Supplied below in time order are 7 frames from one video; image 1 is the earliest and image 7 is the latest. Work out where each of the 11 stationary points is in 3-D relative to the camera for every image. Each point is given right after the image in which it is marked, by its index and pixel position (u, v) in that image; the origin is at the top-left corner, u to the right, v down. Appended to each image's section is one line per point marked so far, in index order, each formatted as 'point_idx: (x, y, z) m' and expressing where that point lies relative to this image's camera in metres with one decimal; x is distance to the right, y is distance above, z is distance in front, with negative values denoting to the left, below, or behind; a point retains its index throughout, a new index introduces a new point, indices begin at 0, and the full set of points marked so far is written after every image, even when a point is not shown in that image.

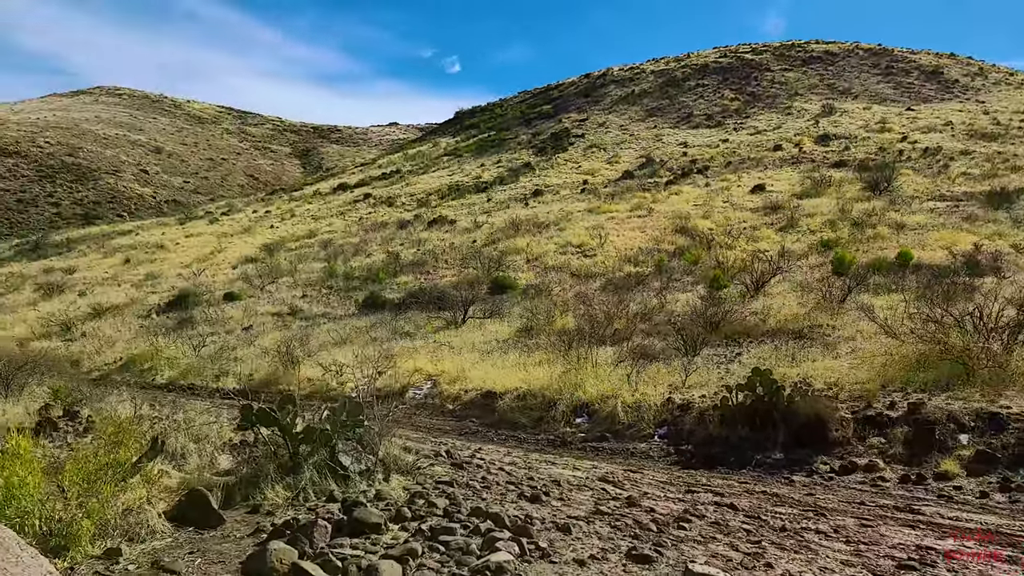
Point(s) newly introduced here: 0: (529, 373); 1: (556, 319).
0: (+0.3, -1.1, +8.0) m
1: (+1.0, -0.7, +13.1) m
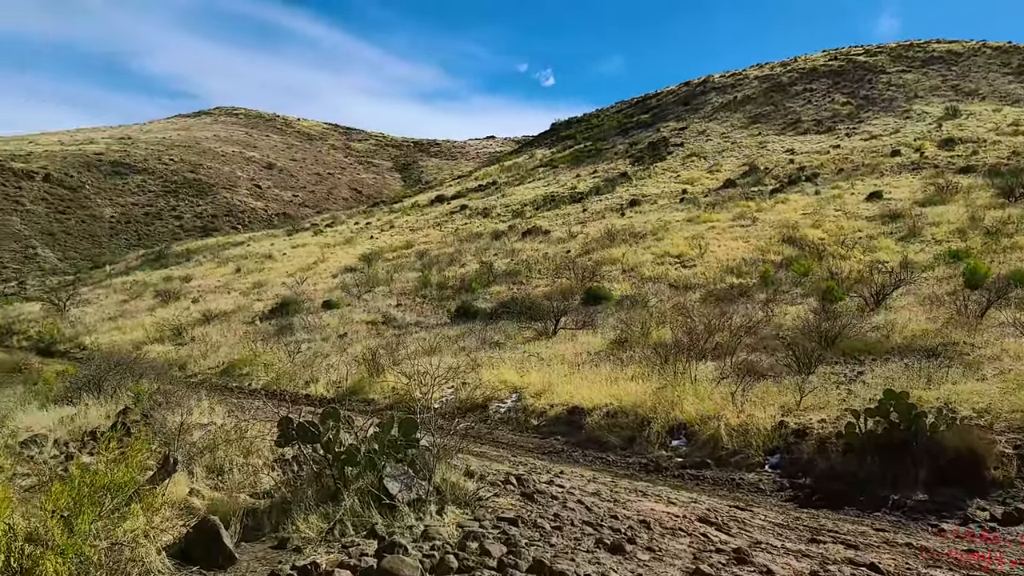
0: (+1.3, -1.2, +7.4) m
1: (+2.8, -0.9, +12.3) m
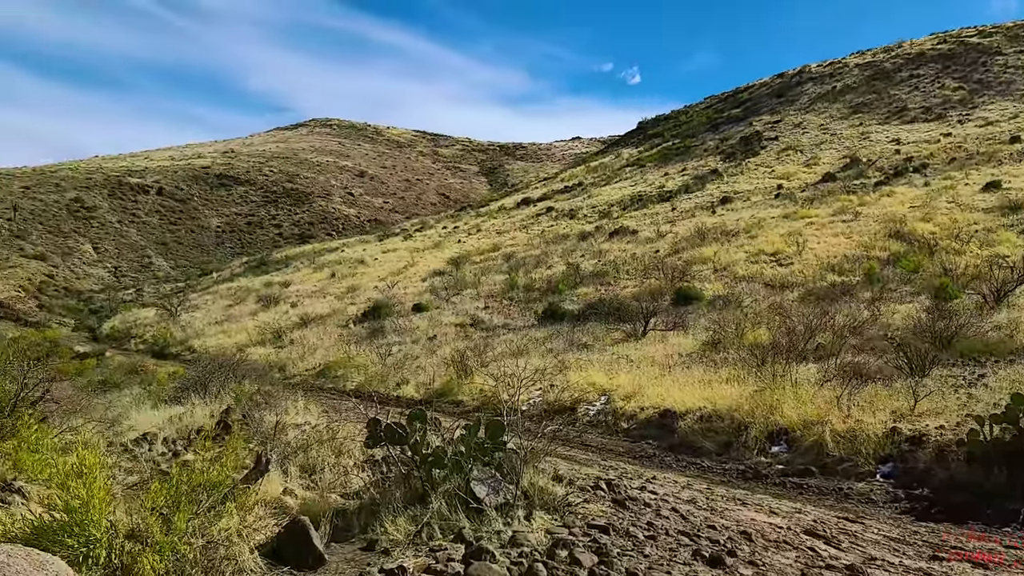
0: (+2.3, -1.2, +7.0) m
1: (+4.4, -0.9, +11.7) m
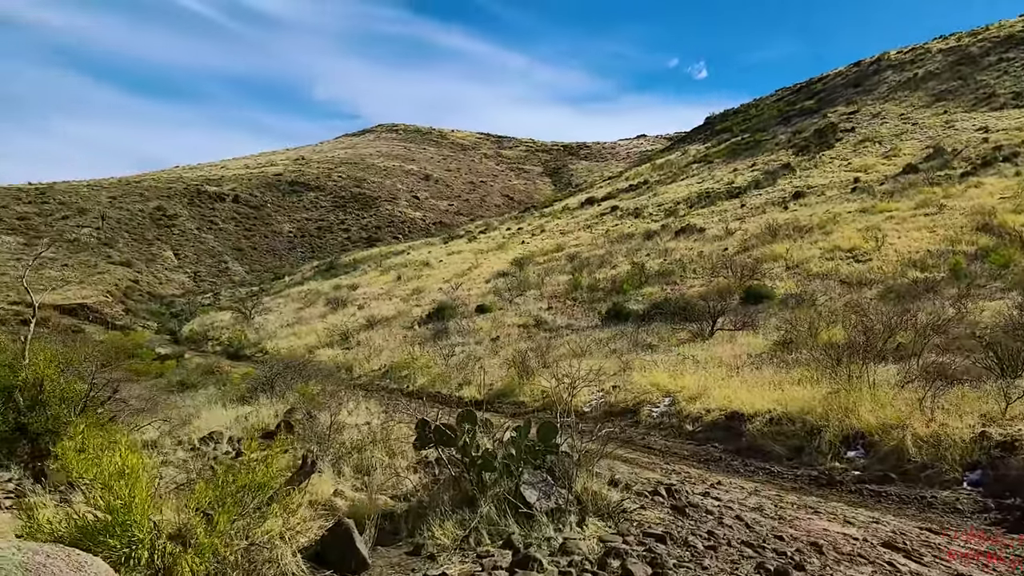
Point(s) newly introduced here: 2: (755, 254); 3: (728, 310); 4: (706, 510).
0: (+2.9, -1.1, +6.7) m
1: (+5.5, -0.8, +11.2) m
2: (+7.4, +1.1, +19.3) m
3: (+5.1, -0.5, +14.8) m
4: (+1.1, -1.3, +3.6) m
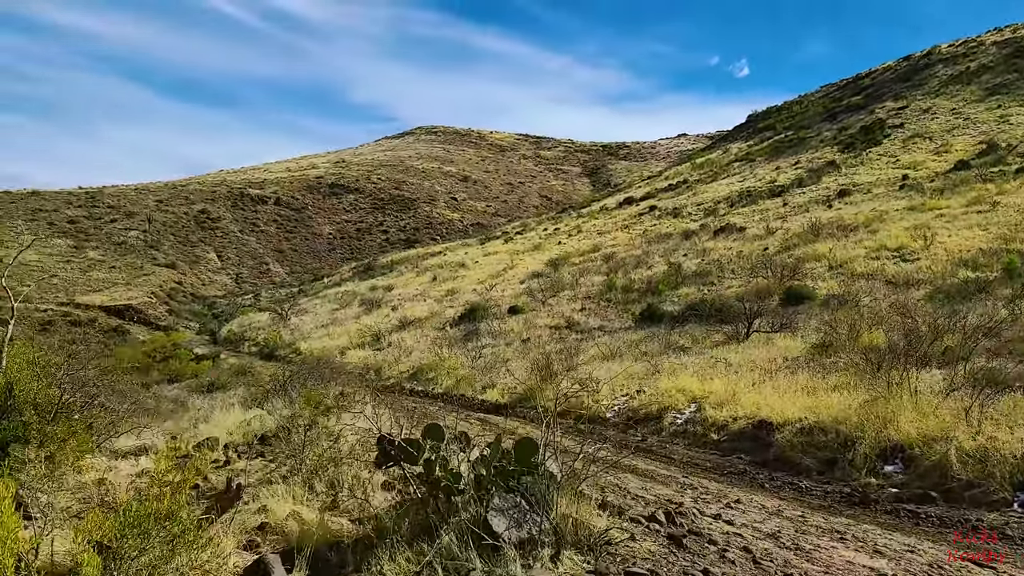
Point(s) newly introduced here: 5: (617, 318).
0: (+3.0, -1.1, +6.3) m
1: (+5.9, -0.8, +10.6) m
2: (+8.3, +1.1, +18.6) m
3: (+5.6, -0.5, +14.2) m
4: (+1.1, -1.3, +3.3) m
5: (+2.7, -0.8, +17.4) m
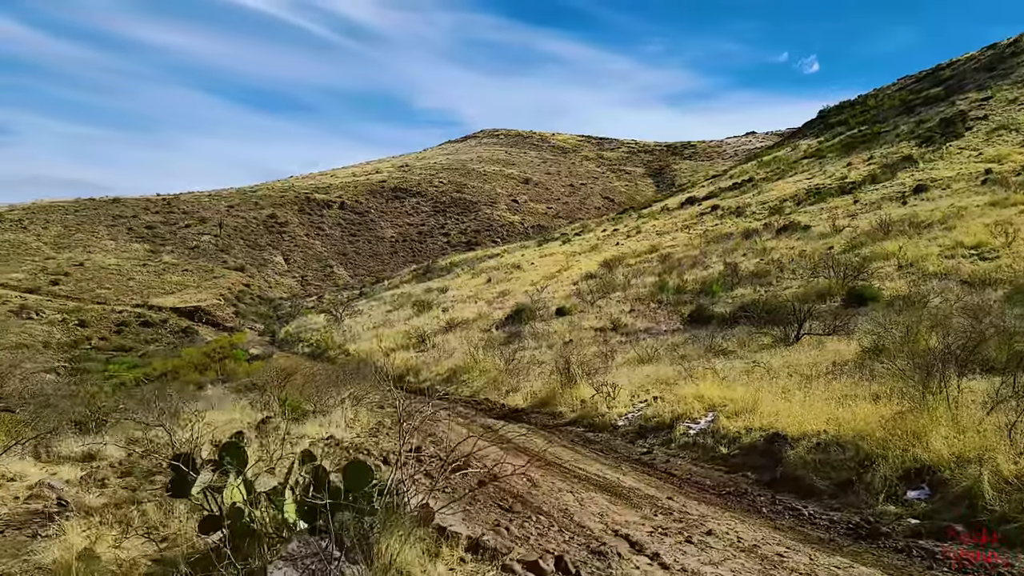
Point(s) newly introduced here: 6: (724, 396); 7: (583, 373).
0: (+2.9, -1.1, +5.5) m
1: (+6.1, -0.8, +9.6) m
2: (+9.2, +1.1, +17.3) m
3: (+6.2, -0.5, +13.2) m
4: (+0.7, -1.3, +2.8) m
5: (+3.6, -0.8, +16.6) m
6: (+2.4, -1.2, +7.3) m
7: (+1.1, -1.4, +10.4) m
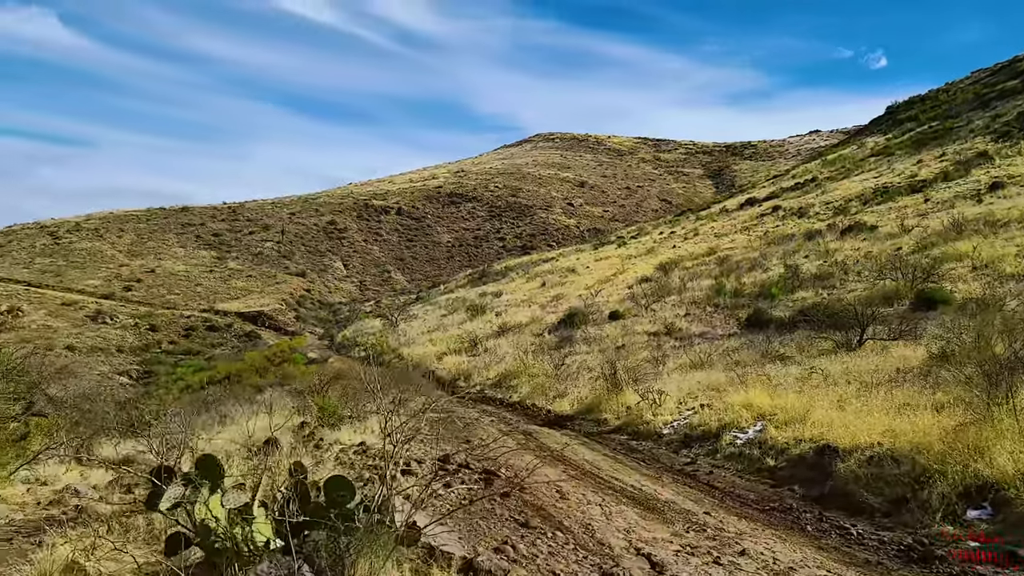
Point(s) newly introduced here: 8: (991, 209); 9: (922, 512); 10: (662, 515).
0: (+3.2, -1.1, +5.2) m
1: (+6.7, -0.8, +8.9) m
2: (+10.5, +1.0, +16.4) m
3: (+7.2, -0.6, +12.5) m
4: (+0.7, -1.3, +2.6) m
5: (+4.9, -0.9, +16.2) m
6: (+2.8, -1.3, +7.0) m
7: (+1.8, -1.5, +10.2) m
8: (+13.7, +2.5, +18.7) m
9: (+2.7, -1.5, +4.1) m
10: (+1.1, -1.6, +4.5) m
